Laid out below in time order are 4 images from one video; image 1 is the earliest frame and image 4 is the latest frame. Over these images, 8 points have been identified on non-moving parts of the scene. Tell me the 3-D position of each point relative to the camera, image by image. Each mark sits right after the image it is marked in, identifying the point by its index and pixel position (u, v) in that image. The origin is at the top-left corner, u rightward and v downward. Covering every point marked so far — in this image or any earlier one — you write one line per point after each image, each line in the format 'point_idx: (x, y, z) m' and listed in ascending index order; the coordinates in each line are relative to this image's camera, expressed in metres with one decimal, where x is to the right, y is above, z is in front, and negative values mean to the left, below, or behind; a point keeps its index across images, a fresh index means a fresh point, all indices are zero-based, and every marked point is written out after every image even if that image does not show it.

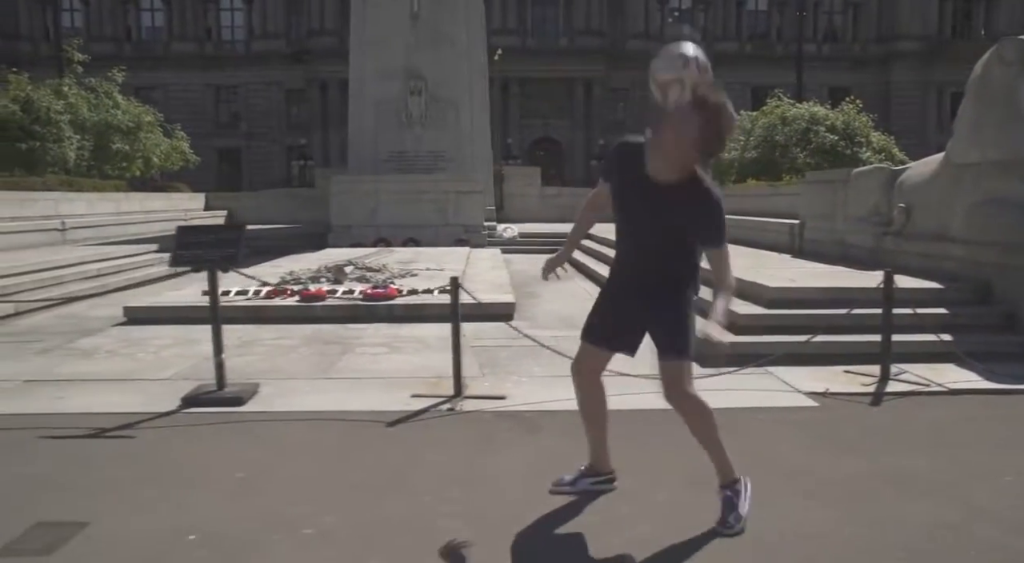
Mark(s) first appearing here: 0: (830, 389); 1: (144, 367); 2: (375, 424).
0: (+2.7, -0.9, +6.2) m
1: (-3.6, -0.8, +7.2) m
2: (-1.0, -1.0, +5.3) m
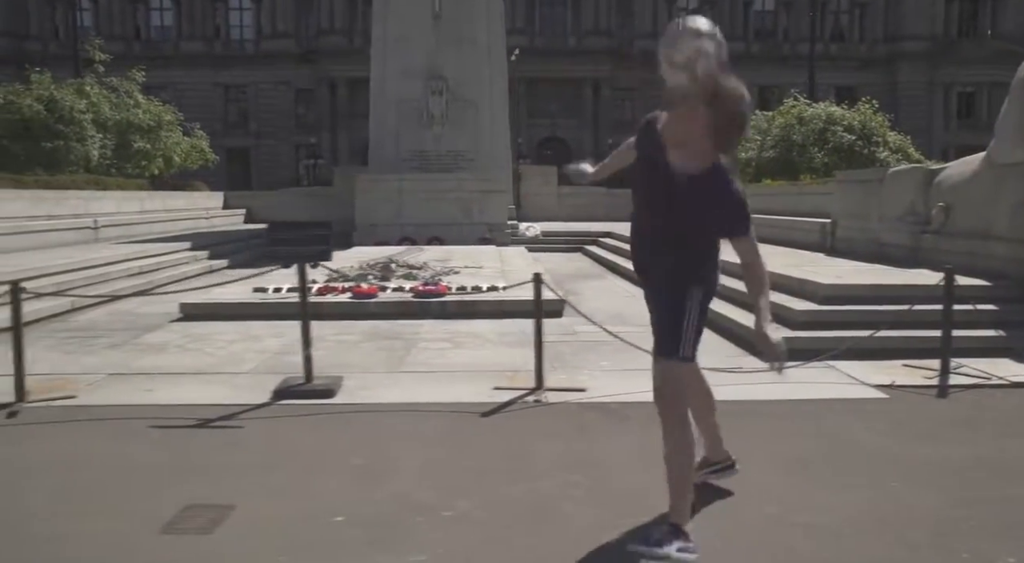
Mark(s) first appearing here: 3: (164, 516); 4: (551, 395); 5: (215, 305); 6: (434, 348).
0: (+3.3, -0.9, +6.4) m
1: (-2.9, -0.8, +7.4) m
2: (-0.3, -1.0, +5.5) m
3: (-1.8, -1.2, +3.8) m
4: (+0.3, -0.9, +6.0) m
5: (-3.9, -0.3, +9.6) m
6: (-0.8, -0.7, +7.8) m
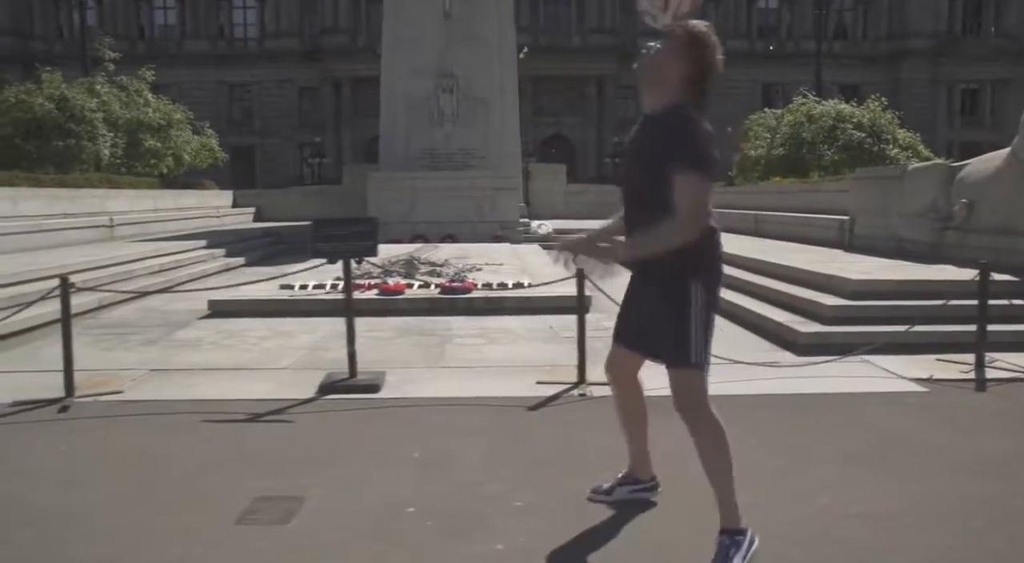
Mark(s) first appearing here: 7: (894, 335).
0: (+3.7, -0.8, +6.5) m
1: (-2.6, -0.8, +7.5) m
2: (0.0, -1.0, +5.5) m
3: (-1.4, -1.2, +3.8) m
4: (+0.7, -0.9, +6.0) m
5: (-3.5, -0.3, +9.7) m
6: (-0.5, -0.7, +7.9) m
7: (+3.7, -0.5, +7.2) m
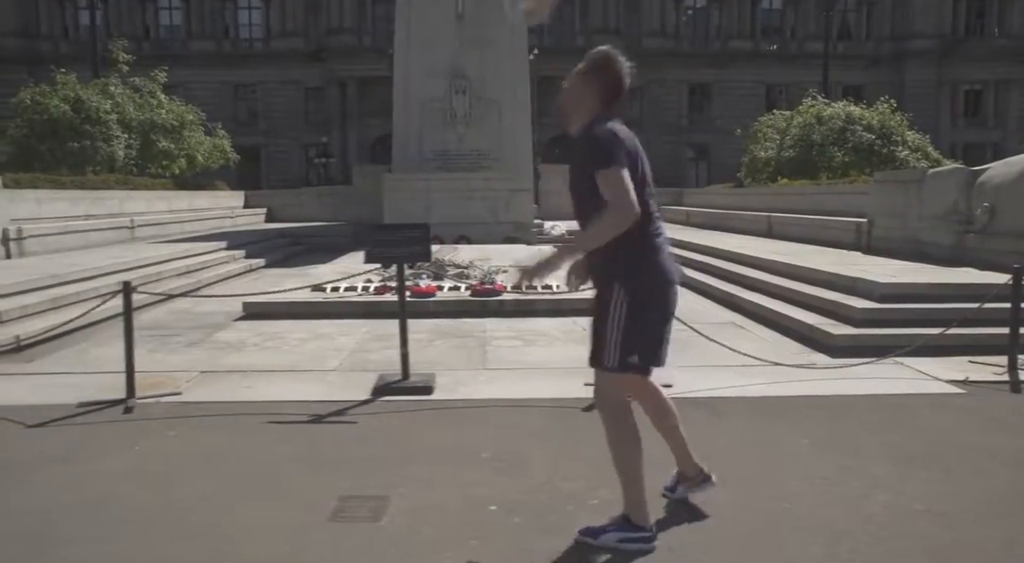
0: (+4.1, -0.9, +6.6) m
1: (-2.2, -0.8, +7.6) m
2: (+0.5, -1.0, +5.7) m
3: (-1.0, -1.2, +4.0) m
4: (+1.1, -0.9, +6.2) m
5: (-3.1, -0.3, +9.8) m
6: (-0.1, -0.7, +8.1) m
7: (+4.1, -0.6, +7.4) m
